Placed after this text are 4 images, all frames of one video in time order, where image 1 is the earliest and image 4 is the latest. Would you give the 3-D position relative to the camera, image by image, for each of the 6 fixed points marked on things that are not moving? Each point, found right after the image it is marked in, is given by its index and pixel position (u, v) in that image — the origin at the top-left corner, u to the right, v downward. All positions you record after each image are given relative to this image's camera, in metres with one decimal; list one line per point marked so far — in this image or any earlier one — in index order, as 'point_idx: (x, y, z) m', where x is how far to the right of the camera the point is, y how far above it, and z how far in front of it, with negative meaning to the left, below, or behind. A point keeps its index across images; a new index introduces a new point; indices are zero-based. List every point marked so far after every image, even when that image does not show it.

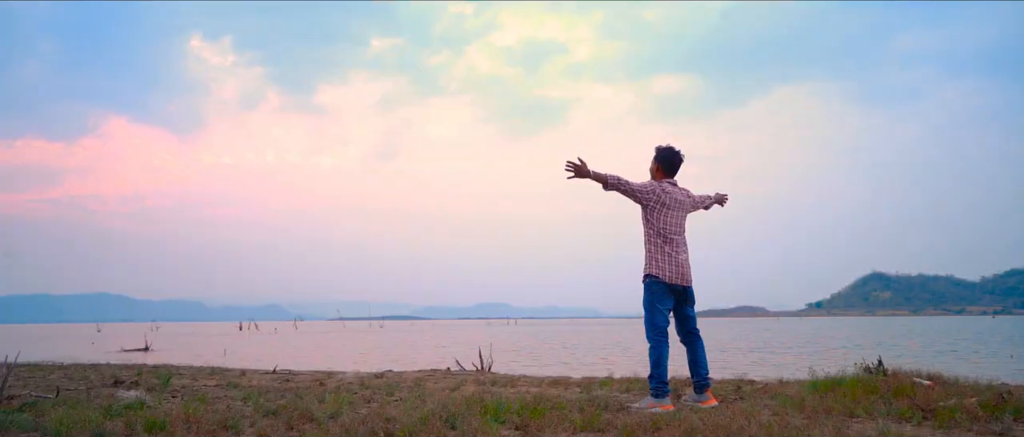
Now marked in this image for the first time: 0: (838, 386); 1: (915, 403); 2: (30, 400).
0: (+2.7, -1.4, +6.0) m
1: (+2.9, -1.3, +5.1) m
2: (-4.2, -1.6, +6.2) m
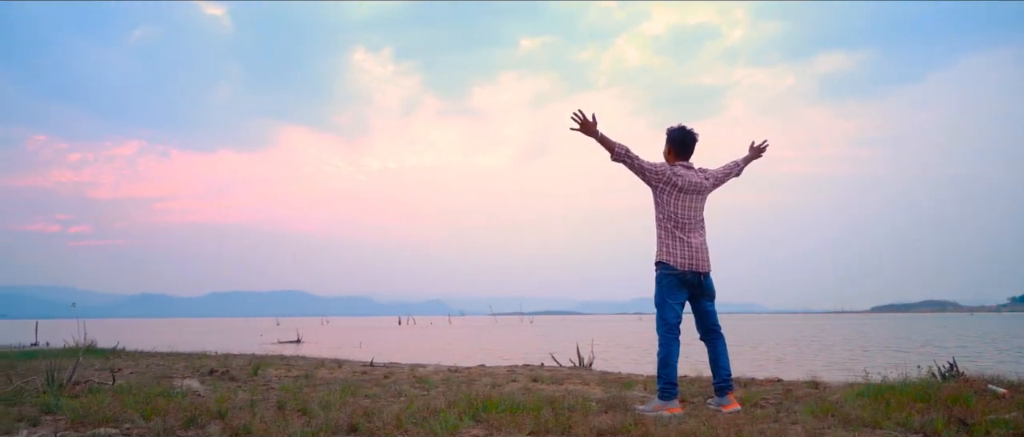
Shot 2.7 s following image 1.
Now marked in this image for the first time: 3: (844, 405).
0: (+2.7, -1.3, +5.2) m
1: (+2.7, -1.2, +4.3) m
2: (-4.0, -1.6, +6.9) m
3: (+2.3, -1.3, +5.1) m
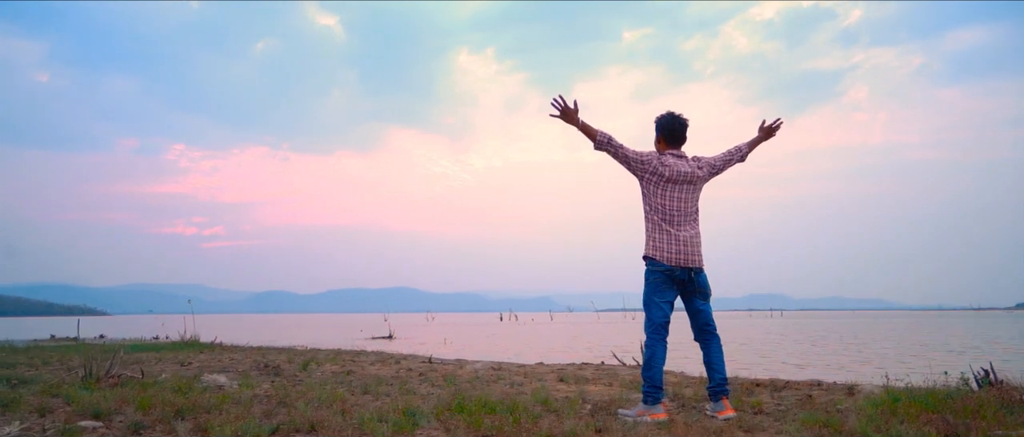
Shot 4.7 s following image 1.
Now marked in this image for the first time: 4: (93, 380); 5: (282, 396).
0: (+2.5, -1.2, +4.7) m
1: (+2.4, -1.1, +3.8) m
2: (-3.9, -1.6, +7.2) m
3: (+2.1, -1.2, +4.6) m
4: (-4.1, -1.6, +7.0) m
5: (-2.0, -1.6, +6.4) m
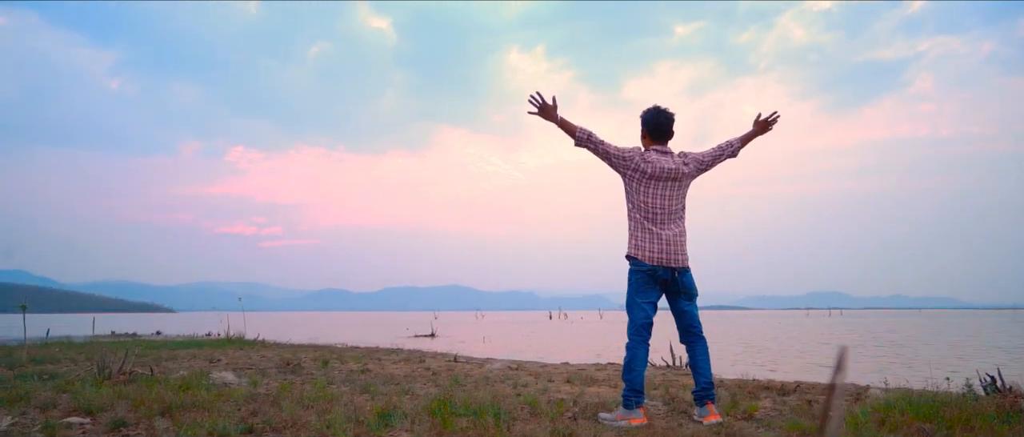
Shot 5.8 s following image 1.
0: (+2.4, -1.2, +4.4) m
1: (+2.1, -1.1, +3.5) m
2: (-3.9, -1.6, +7.4) m
3: (+2.0, -1.2, +4.4) m
4: (-4.1, -1.6, +7.2) m
5: (-2.1, -1.6, +6.5) m
